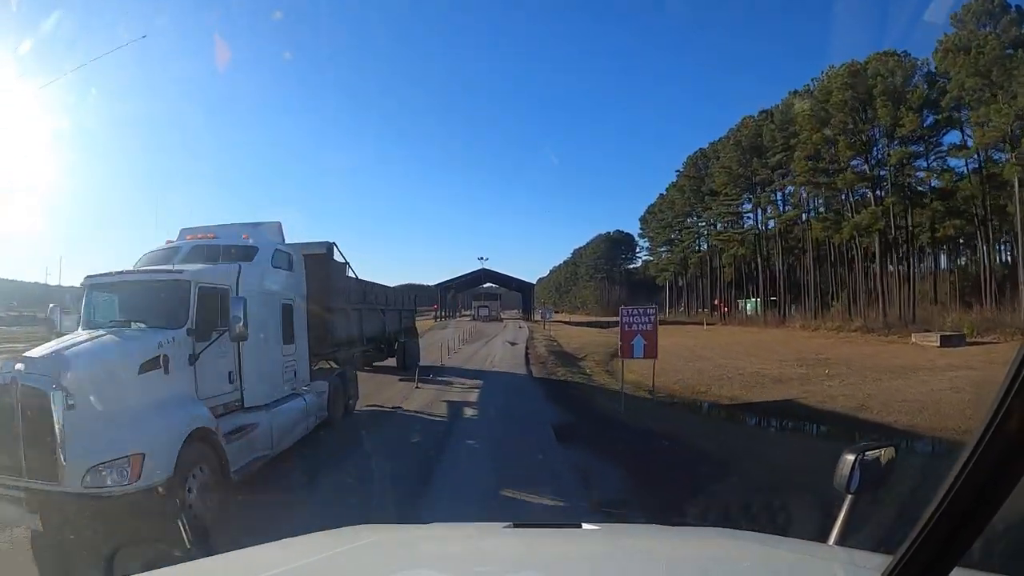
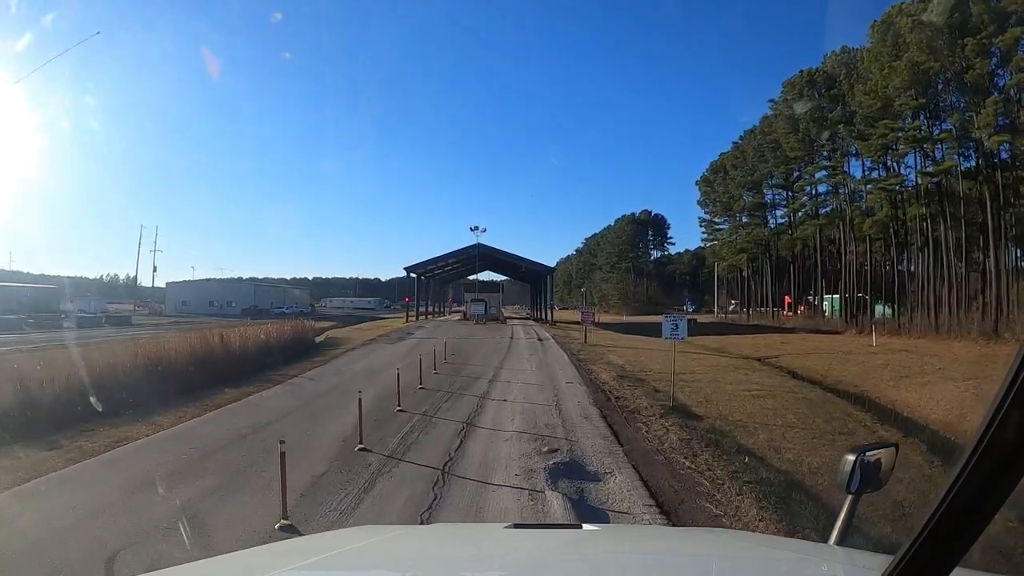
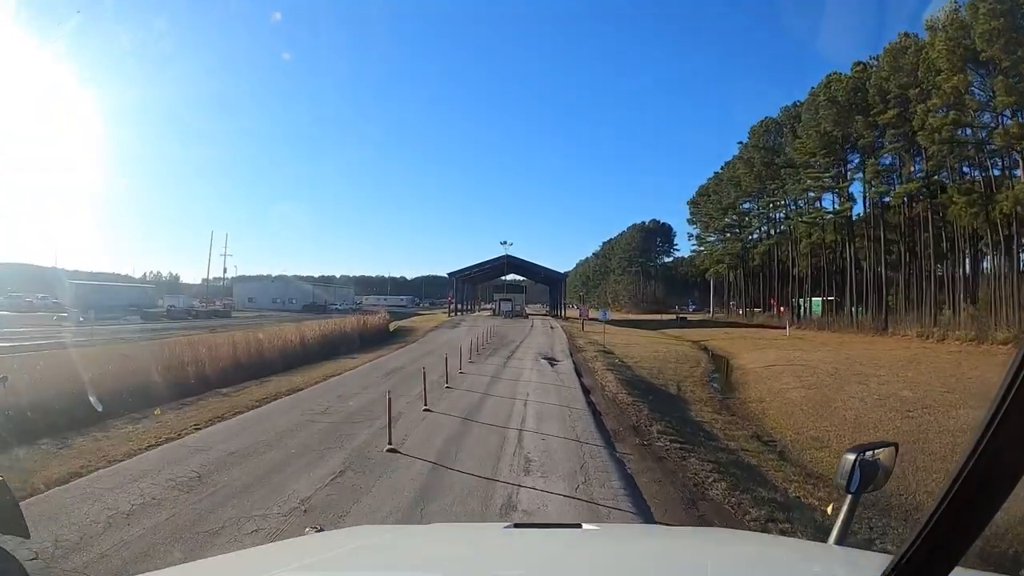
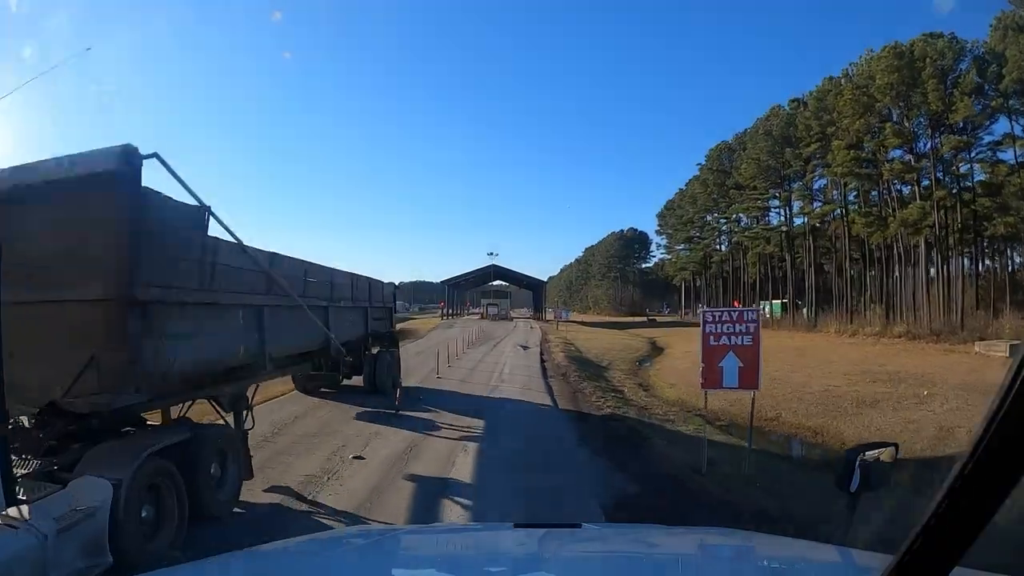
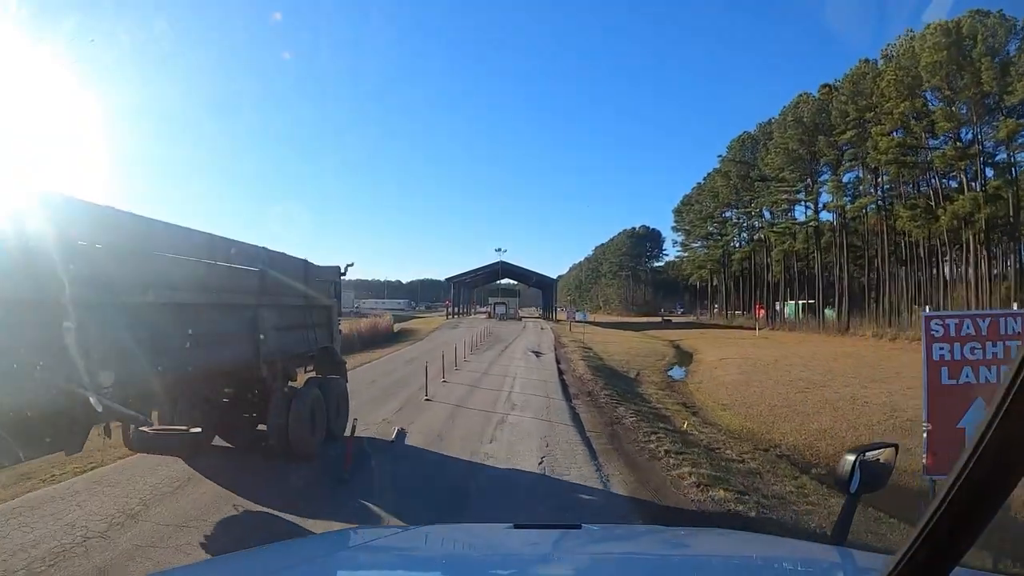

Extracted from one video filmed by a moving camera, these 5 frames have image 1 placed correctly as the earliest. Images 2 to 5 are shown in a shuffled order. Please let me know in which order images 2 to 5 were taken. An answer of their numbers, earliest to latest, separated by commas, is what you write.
4, 5, 3, 2
